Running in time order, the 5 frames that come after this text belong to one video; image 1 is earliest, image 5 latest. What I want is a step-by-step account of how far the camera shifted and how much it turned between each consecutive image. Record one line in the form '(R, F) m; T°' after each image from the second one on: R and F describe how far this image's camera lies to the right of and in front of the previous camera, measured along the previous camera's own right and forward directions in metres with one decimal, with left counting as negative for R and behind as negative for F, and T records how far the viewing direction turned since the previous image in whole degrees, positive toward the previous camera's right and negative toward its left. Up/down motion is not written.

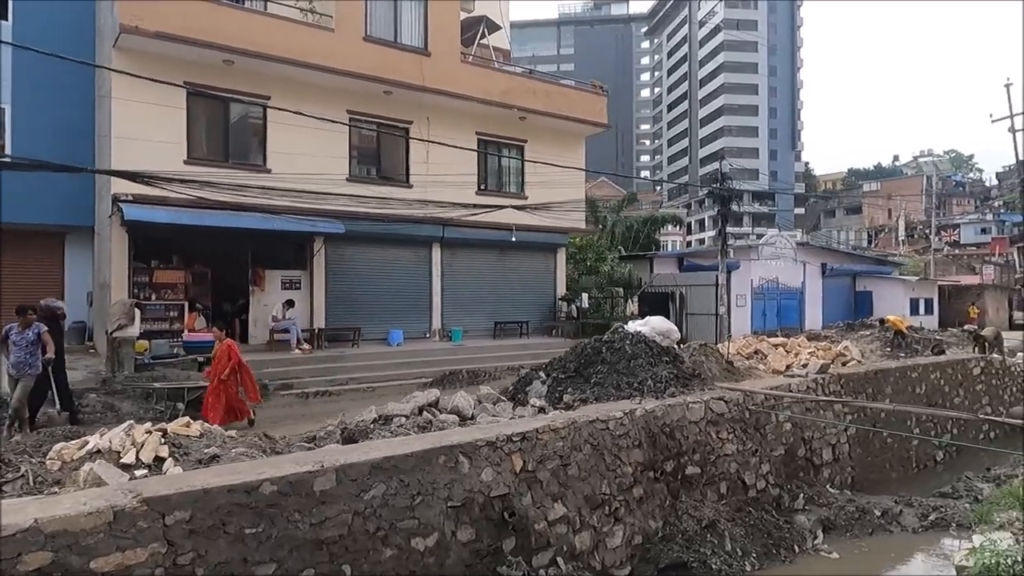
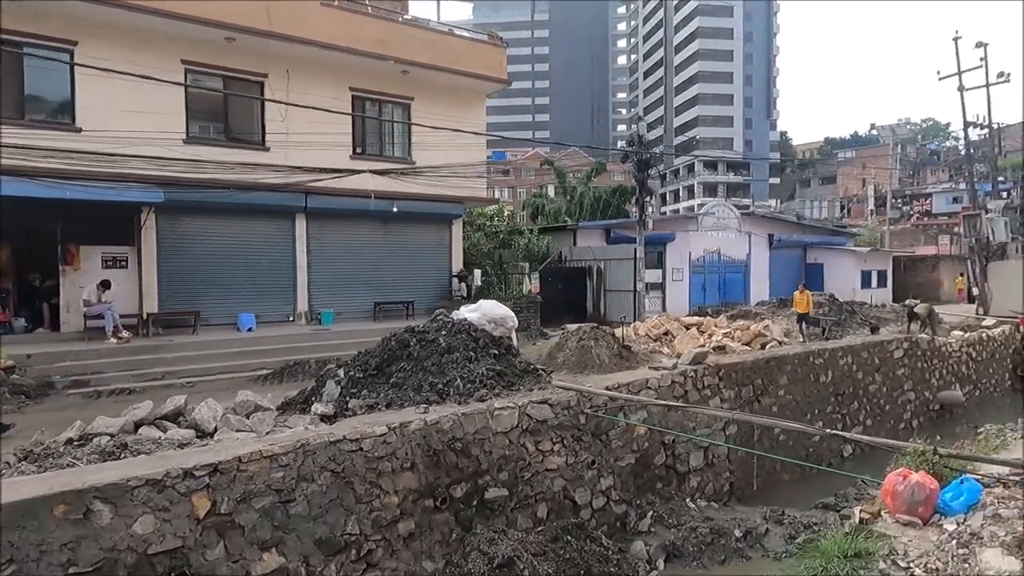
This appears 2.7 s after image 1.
(+2.0, +1.5) m; +1°
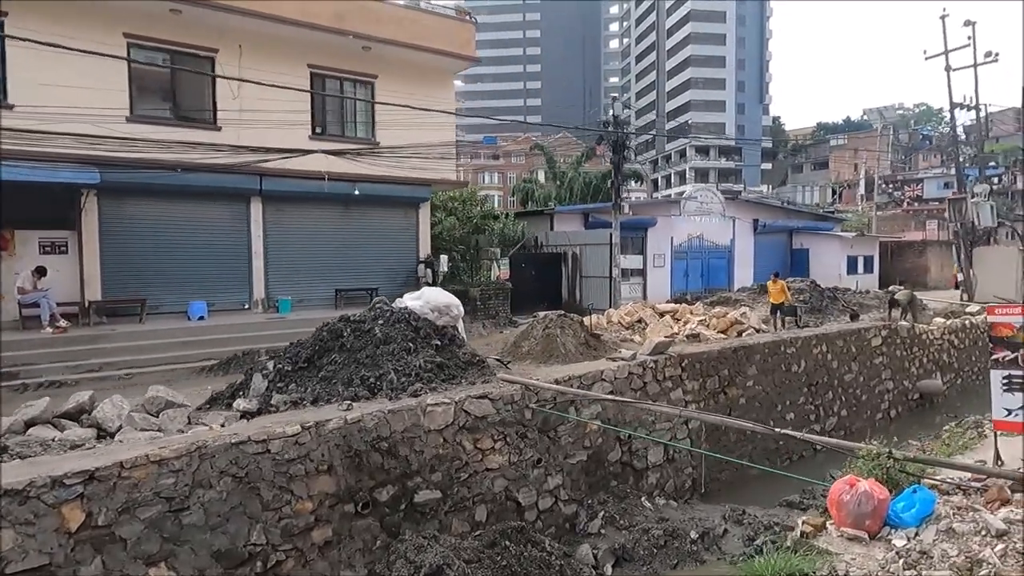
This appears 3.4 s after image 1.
(+0.5, +0.5) m; 0°
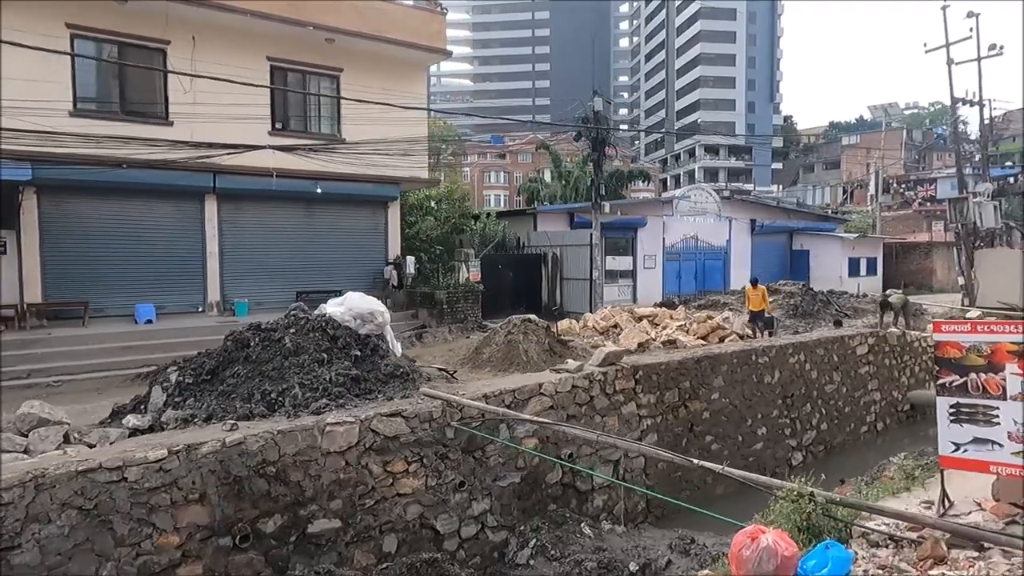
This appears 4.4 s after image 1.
(+0.8, +0.6) m; -1°
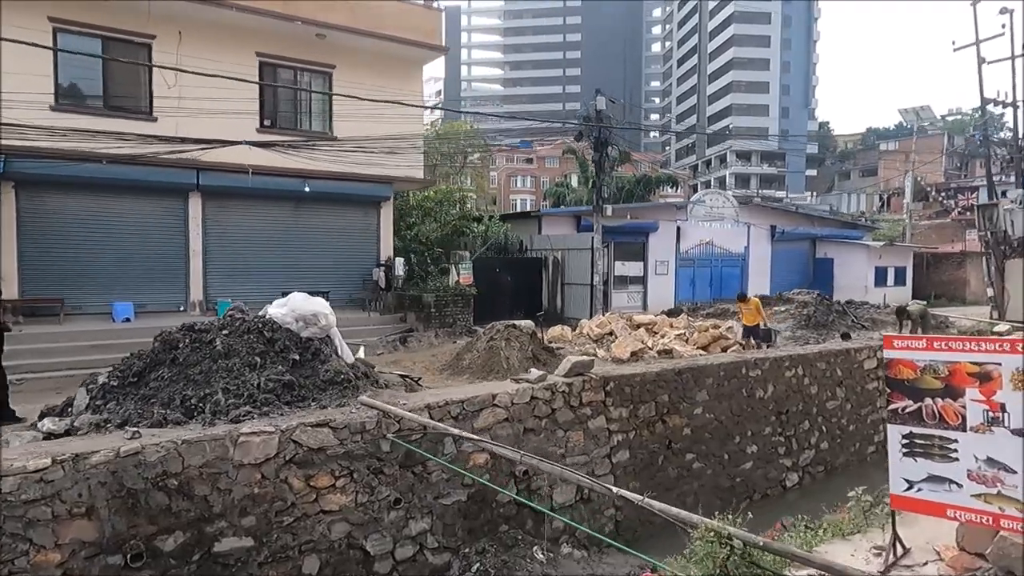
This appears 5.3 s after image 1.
(+0.7, +0.5) m; -3°
